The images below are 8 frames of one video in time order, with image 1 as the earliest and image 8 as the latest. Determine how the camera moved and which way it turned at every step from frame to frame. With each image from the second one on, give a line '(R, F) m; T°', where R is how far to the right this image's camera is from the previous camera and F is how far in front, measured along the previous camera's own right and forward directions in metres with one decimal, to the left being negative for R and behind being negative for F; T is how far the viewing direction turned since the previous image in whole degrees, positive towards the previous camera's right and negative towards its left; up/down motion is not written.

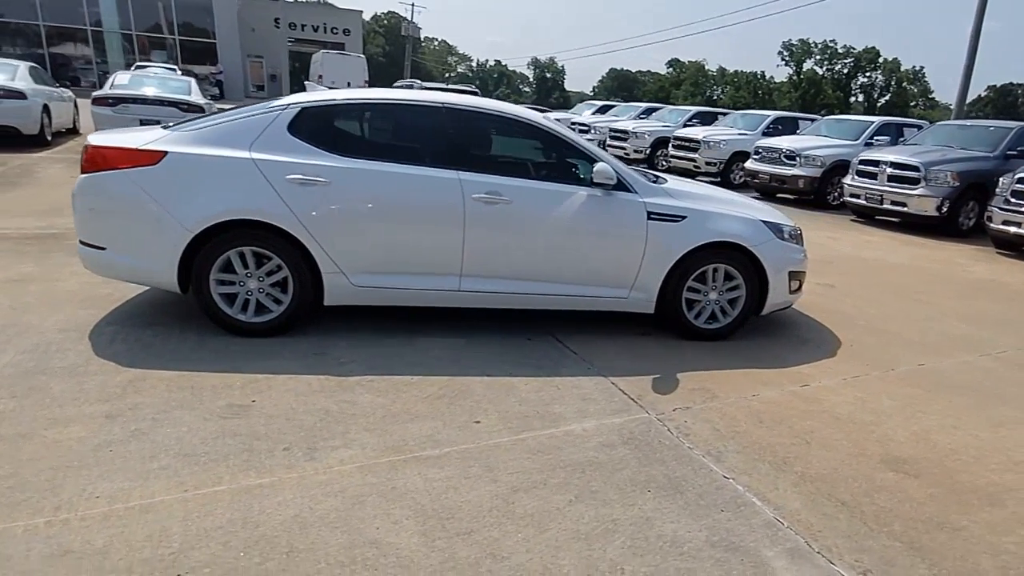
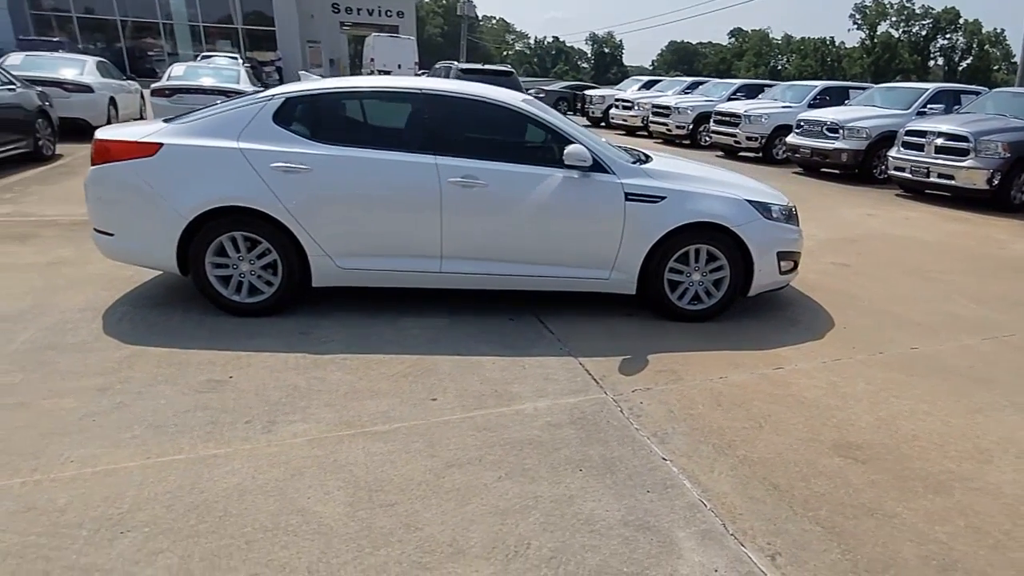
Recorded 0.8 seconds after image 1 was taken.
(+0.6, 0.0) m; -5°
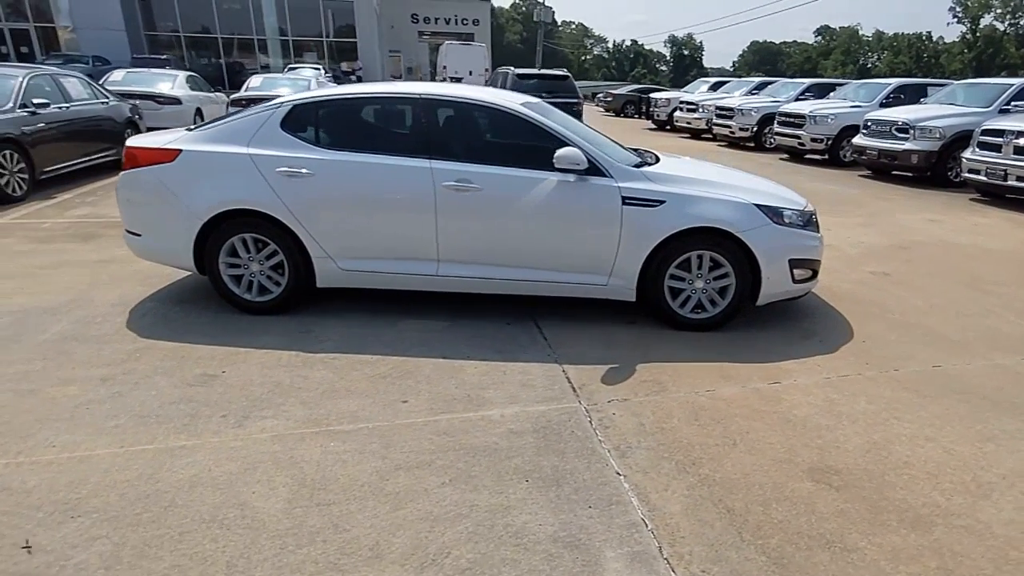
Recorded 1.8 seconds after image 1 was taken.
(+0.6, +0.1) m; -7°
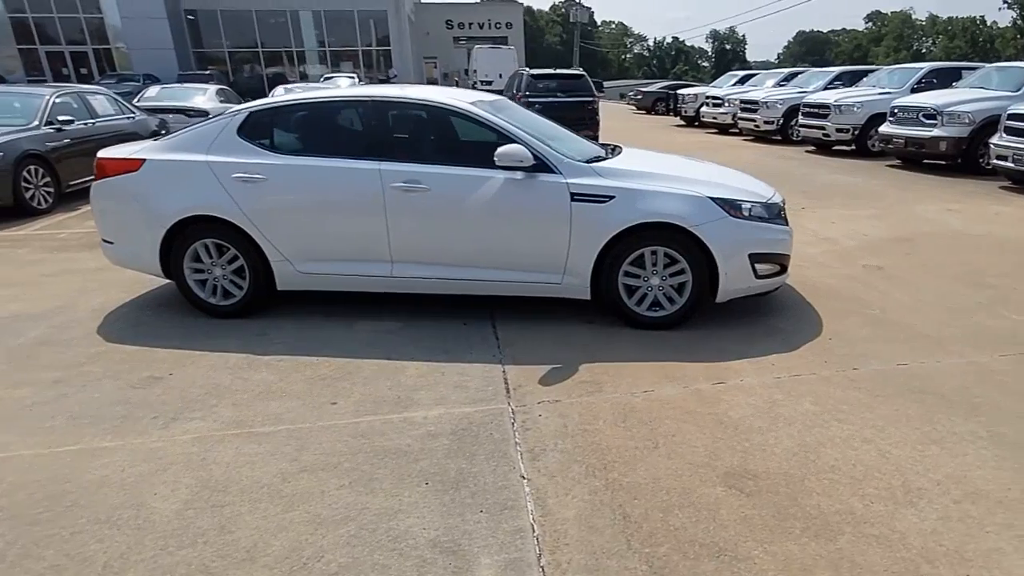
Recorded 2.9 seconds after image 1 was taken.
(+0.6, +0.1) m; -4°
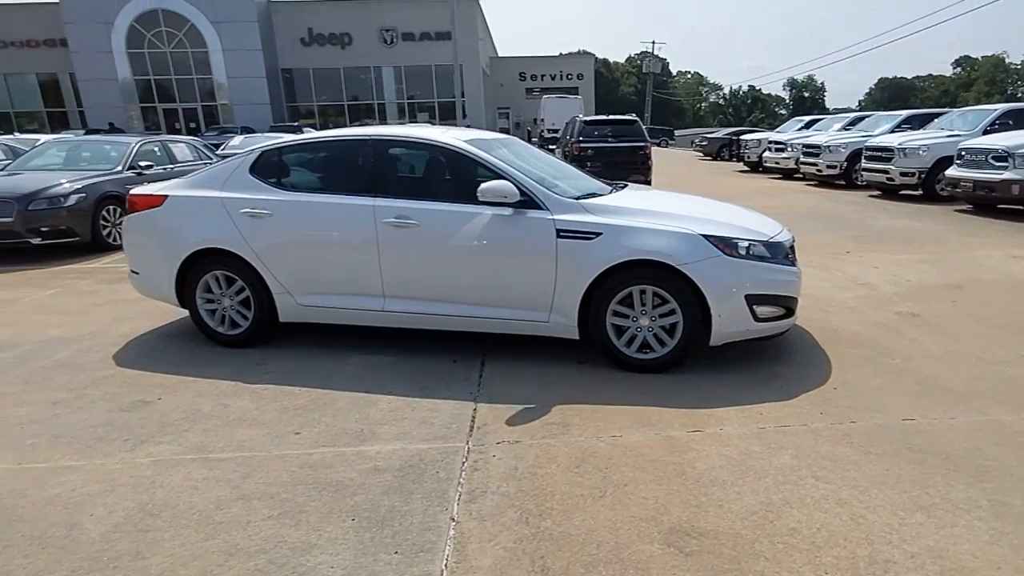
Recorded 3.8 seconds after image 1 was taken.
(+0.6, +0.1) m; -7°
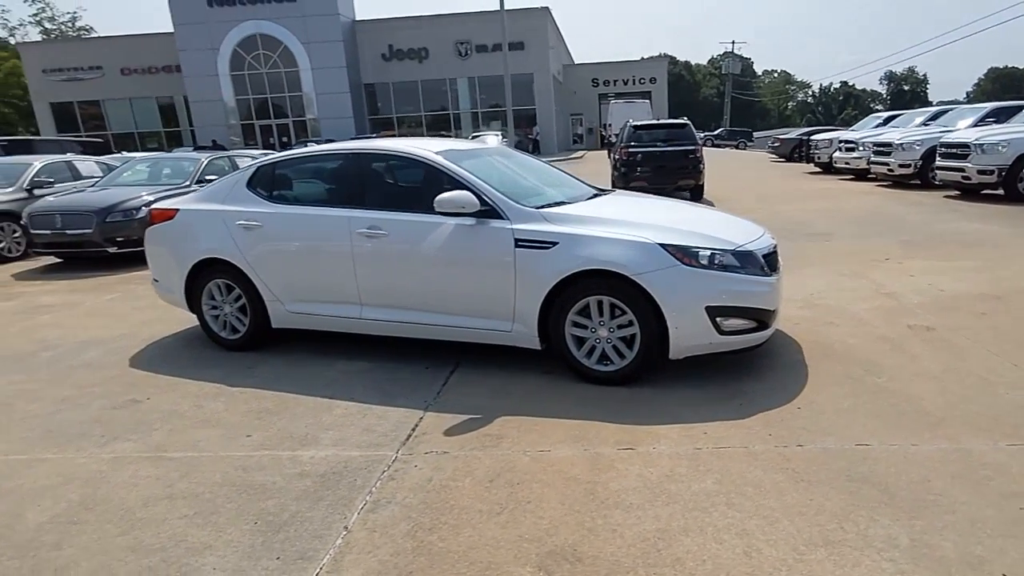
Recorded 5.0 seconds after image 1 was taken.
(+0.8, +0.1) m; -7°
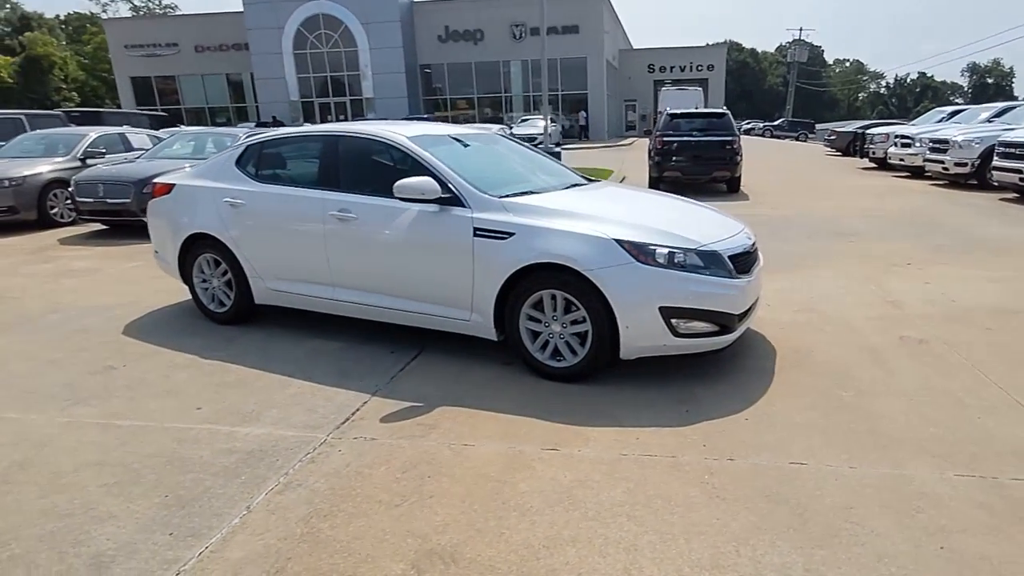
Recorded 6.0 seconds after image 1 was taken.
(+0.6, +0.1) m; -5°
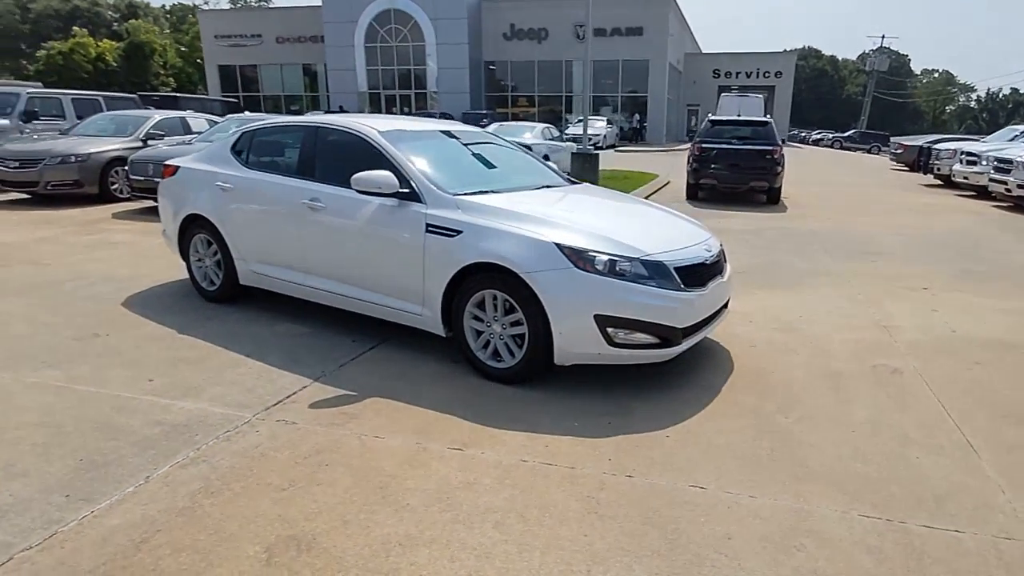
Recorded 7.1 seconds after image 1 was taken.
(+0.7, +0.1) m; -5°
